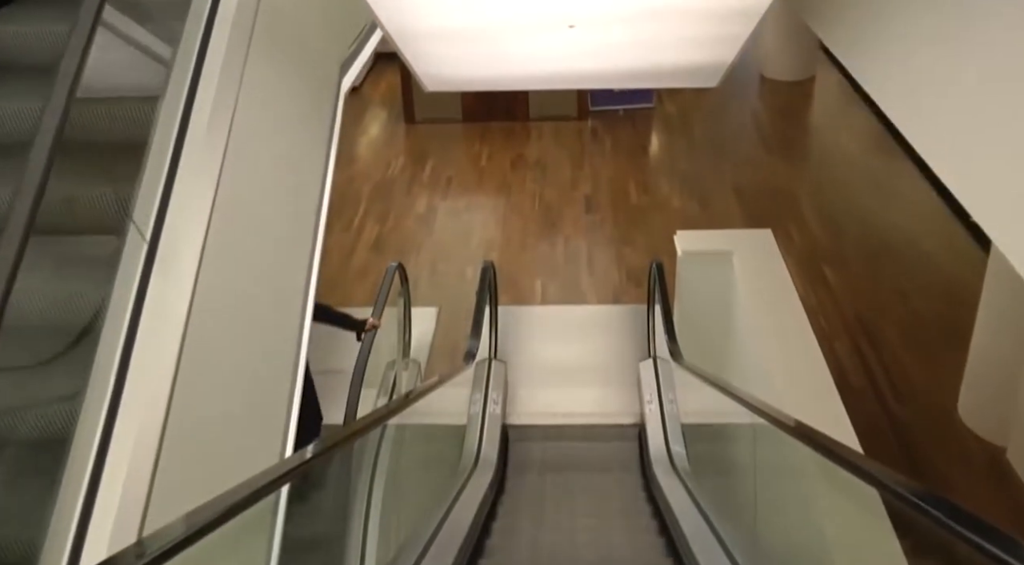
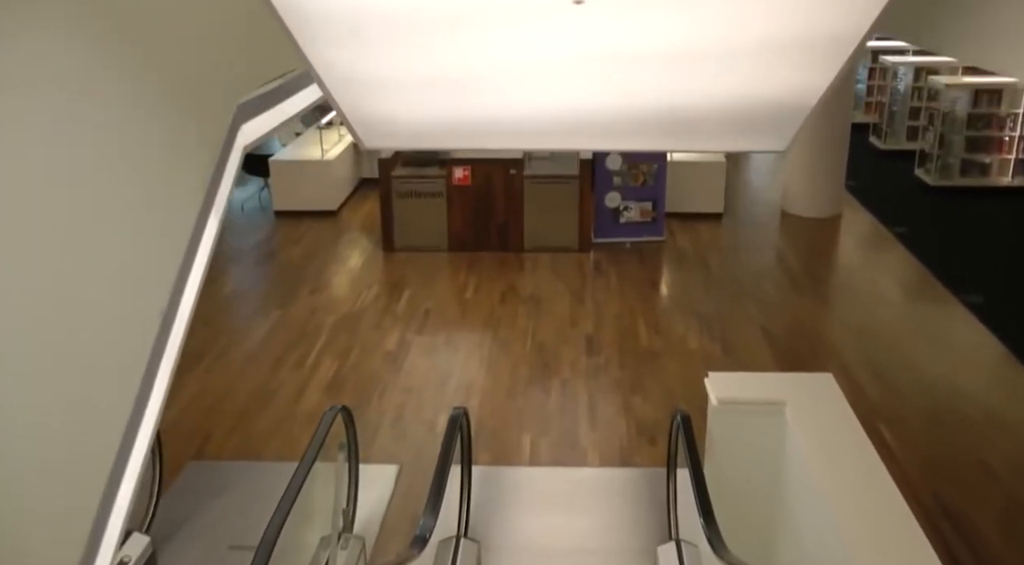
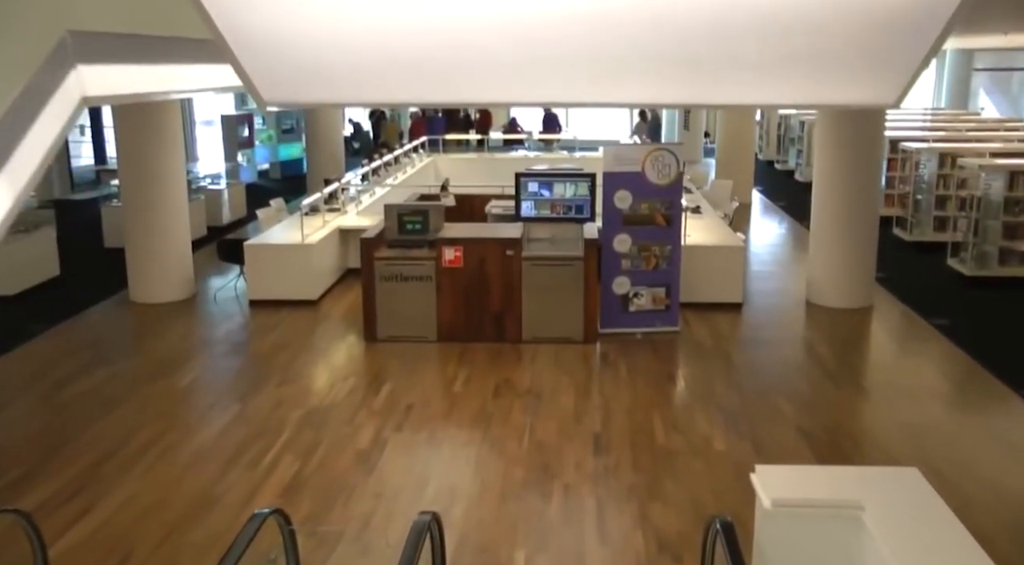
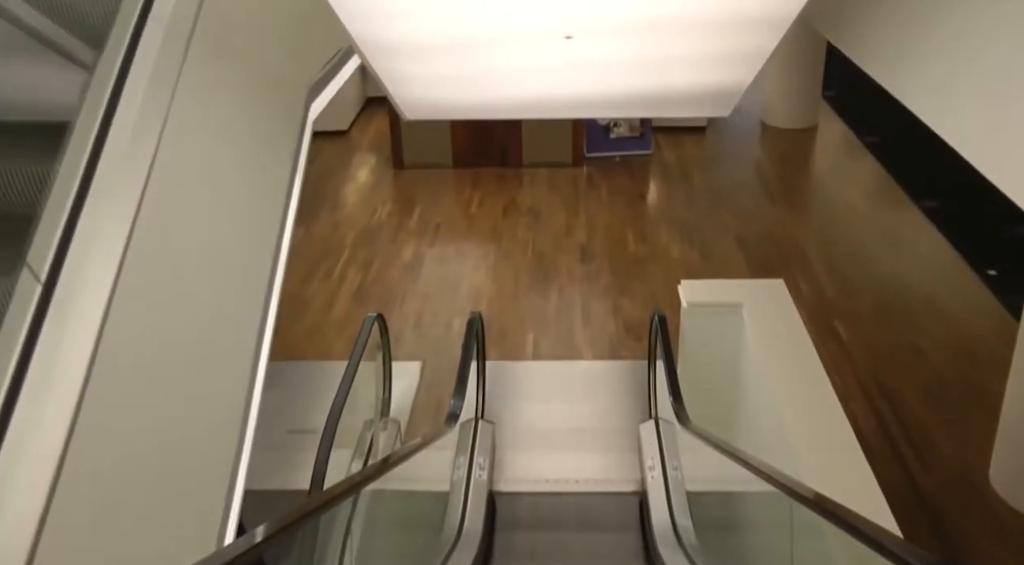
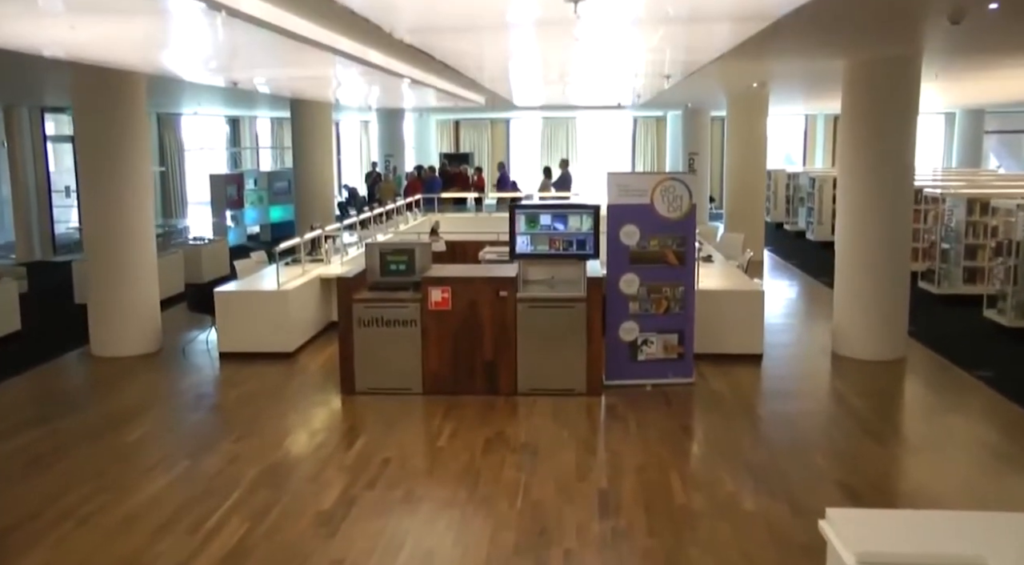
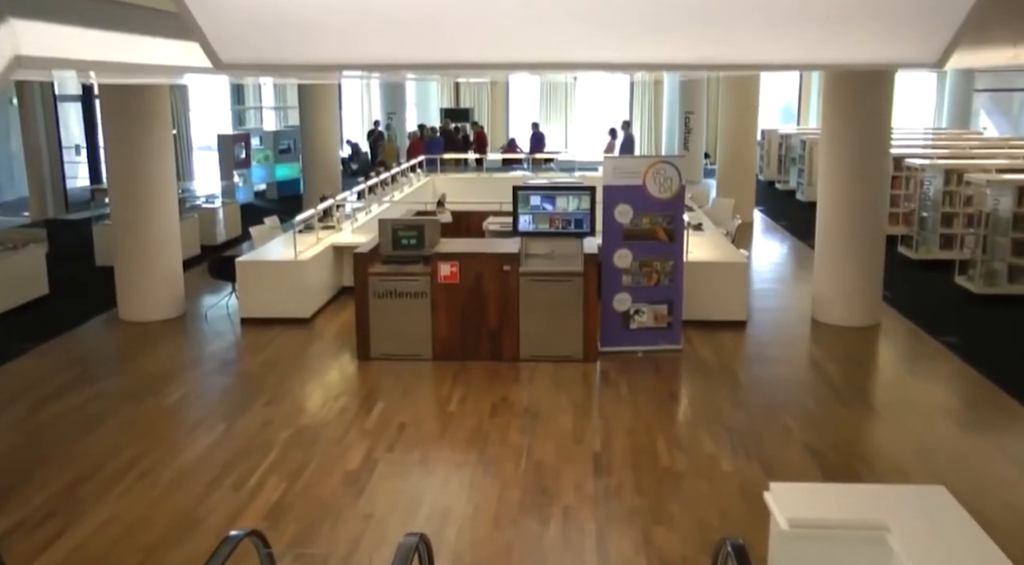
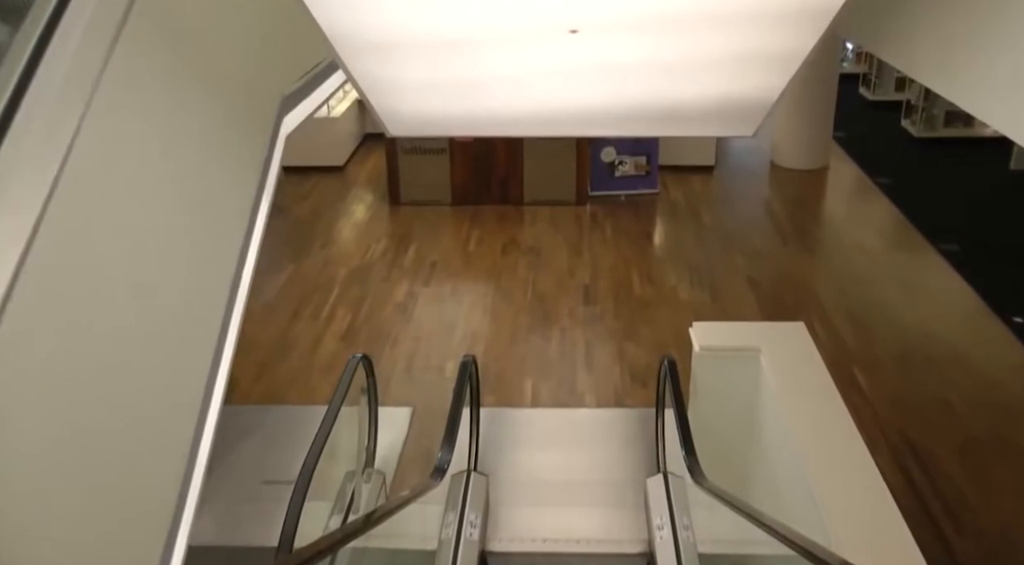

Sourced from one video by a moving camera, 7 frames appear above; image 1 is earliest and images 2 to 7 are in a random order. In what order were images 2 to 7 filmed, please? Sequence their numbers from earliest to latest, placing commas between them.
4, 7, 2, 3, 6, 5
